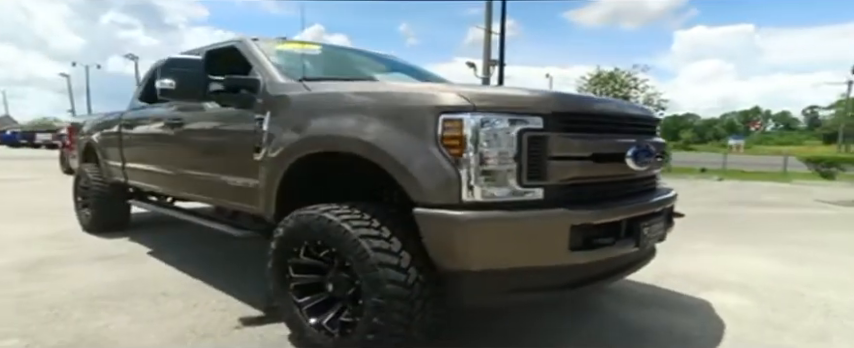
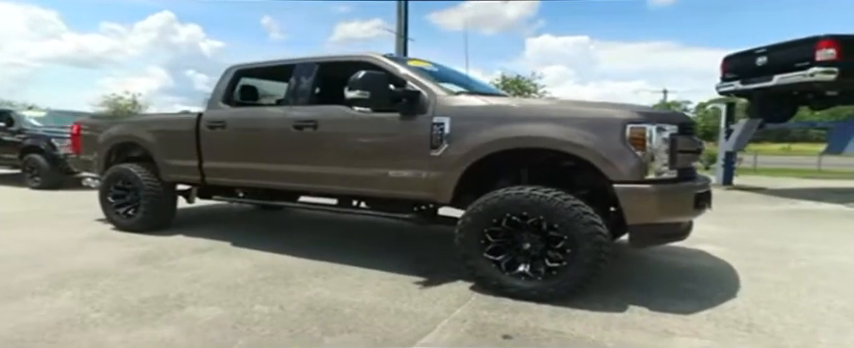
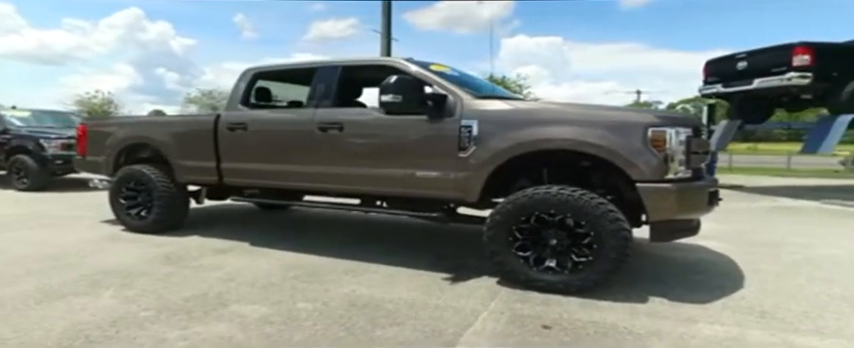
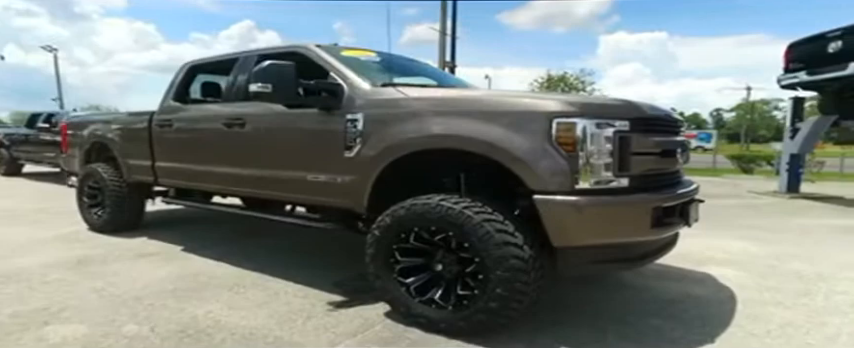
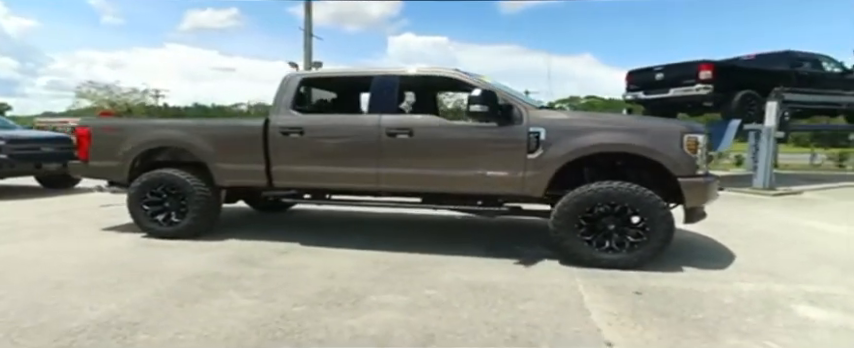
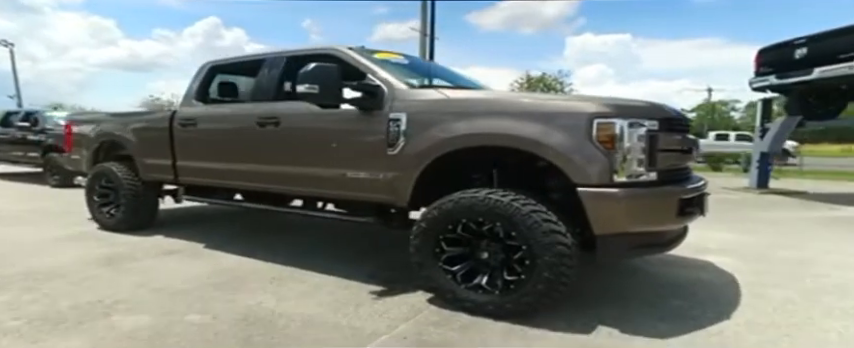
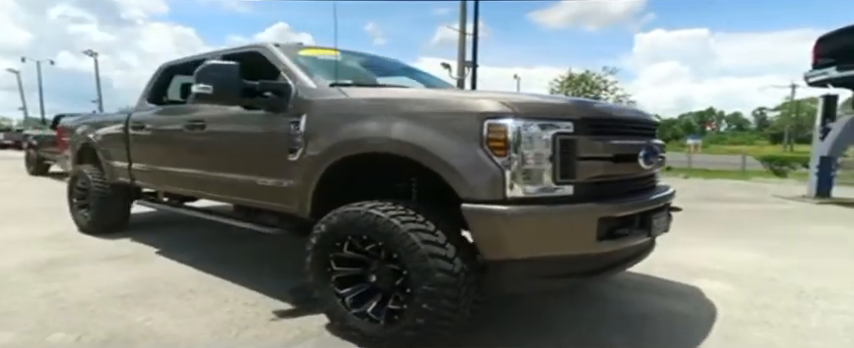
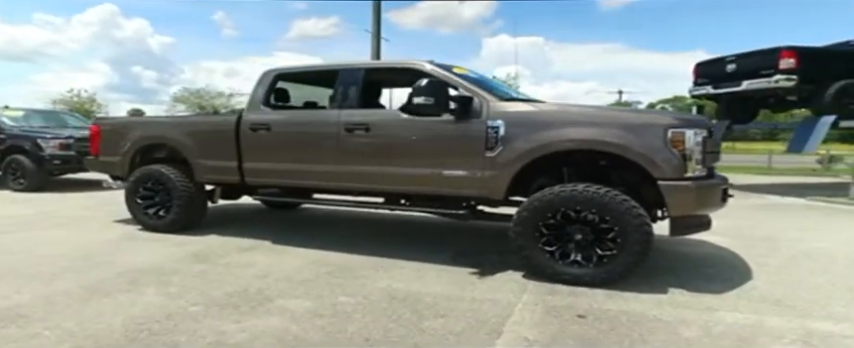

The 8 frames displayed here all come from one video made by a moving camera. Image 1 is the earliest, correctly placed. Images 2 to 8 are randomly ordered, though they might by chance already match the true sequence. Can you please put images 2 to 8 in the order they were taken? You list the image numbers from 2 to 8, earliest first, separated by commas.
7, 4, 6, 2, 3, 8, 5
